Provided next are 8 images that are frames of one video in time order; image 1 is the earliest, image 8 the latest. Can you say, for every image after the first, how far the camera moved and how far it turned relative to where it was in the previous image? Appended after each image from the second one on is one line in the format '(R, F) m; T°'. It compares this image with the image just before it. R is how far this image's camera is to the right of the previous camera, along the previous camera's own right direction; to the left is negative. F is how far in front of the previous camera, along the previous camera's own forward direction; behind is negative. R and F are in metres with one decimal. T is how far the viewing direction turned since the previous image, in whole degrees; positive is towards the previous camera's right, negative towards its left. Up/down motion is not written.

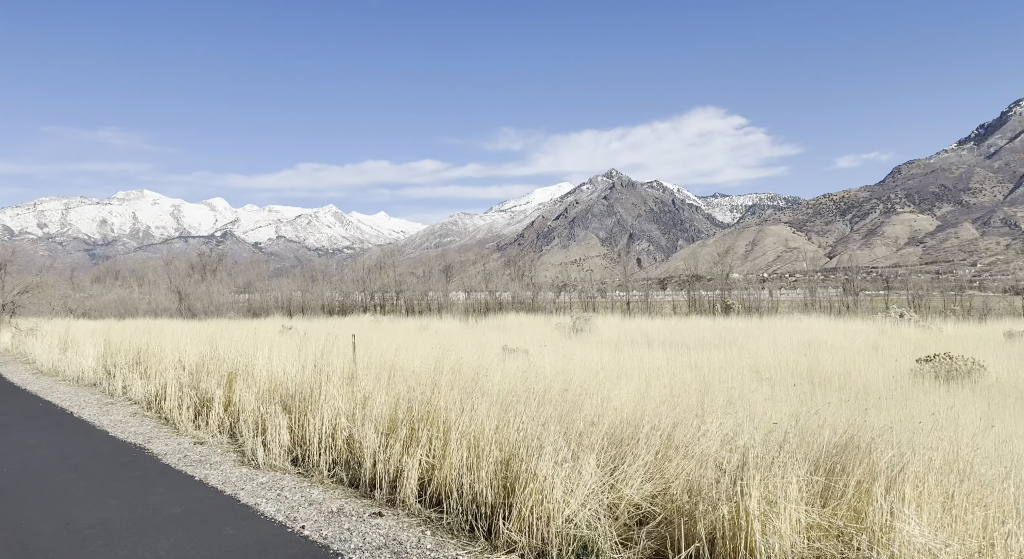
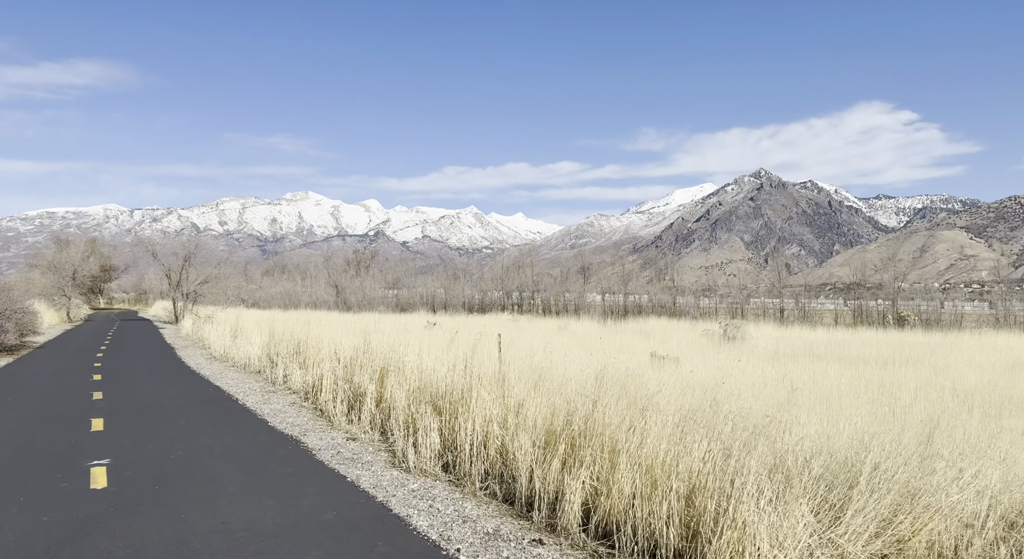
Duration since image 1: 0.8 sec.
(-0.3, +0.6) m; -11°
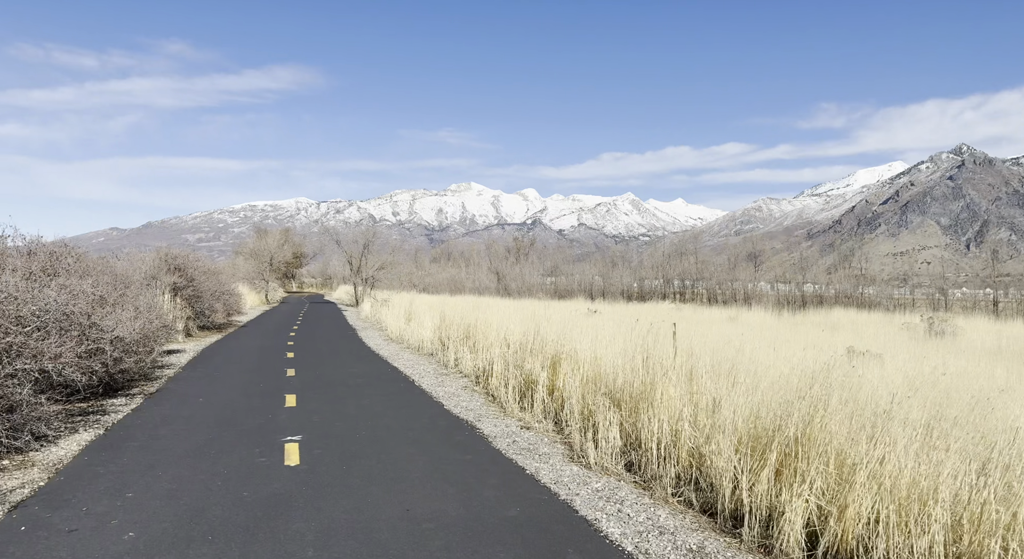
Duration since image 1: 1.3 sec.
(-0.3, +0.5) m; -13°
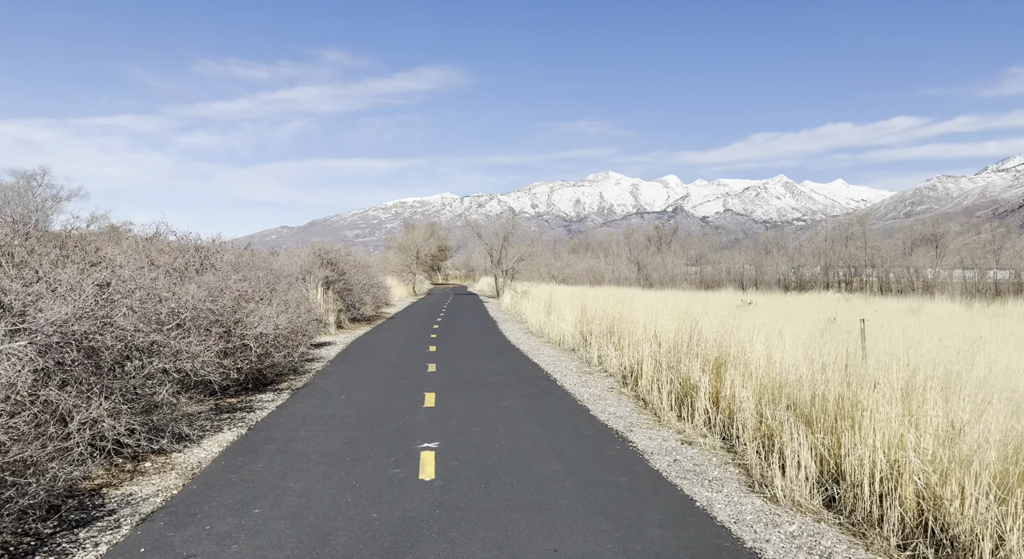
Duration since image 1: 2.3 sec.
(-0.2, +1.1) m; -11°
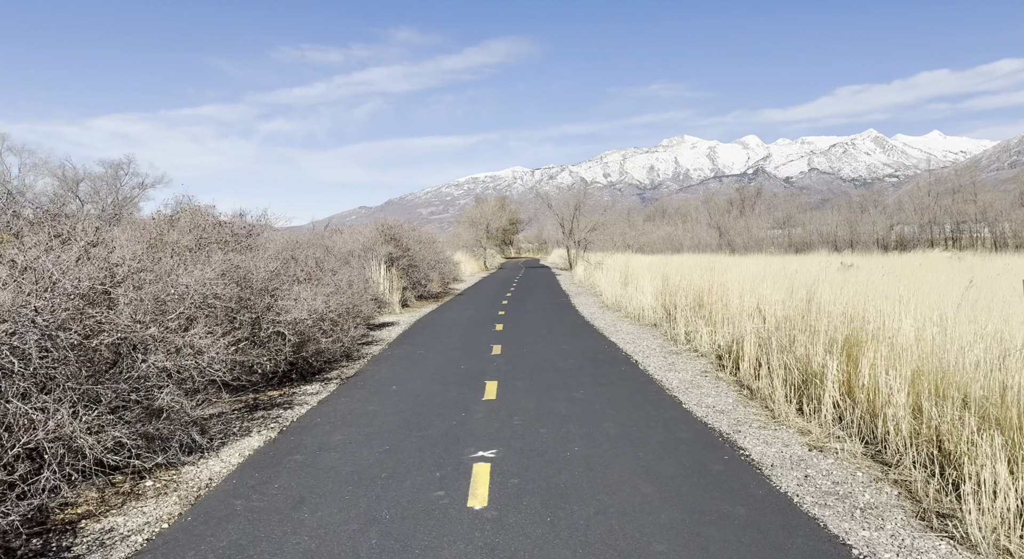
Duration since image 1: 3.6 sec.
(0.0, +1.7) m; -6°
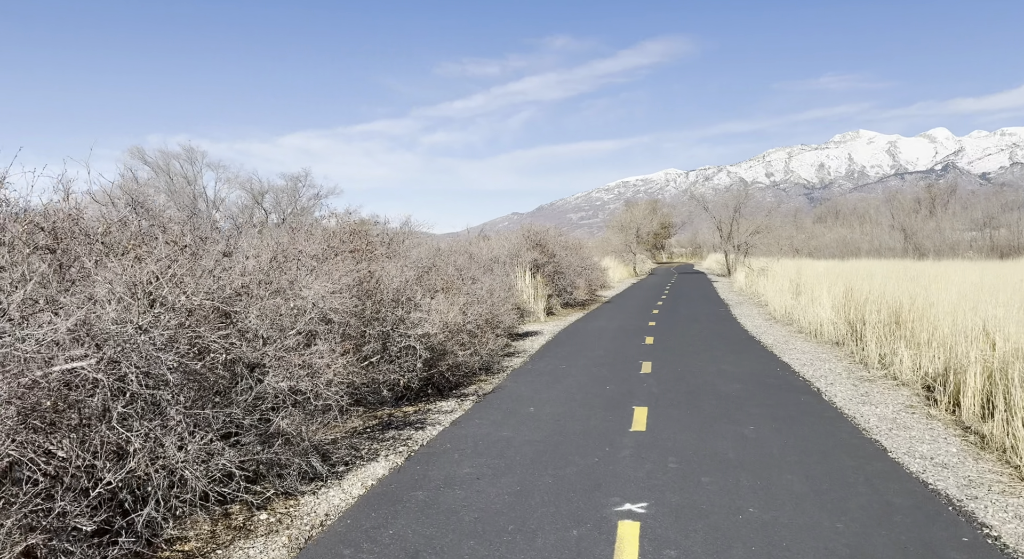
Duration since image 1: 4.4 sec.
(0.0, +1.1) m; -12°
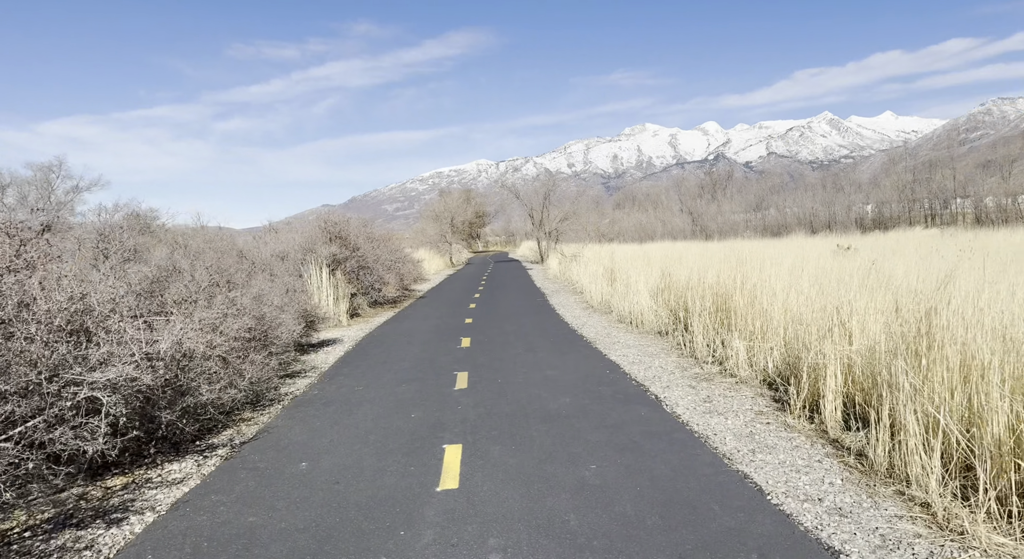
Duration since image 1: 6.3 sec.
(+0.5, +2.1) m; +14°
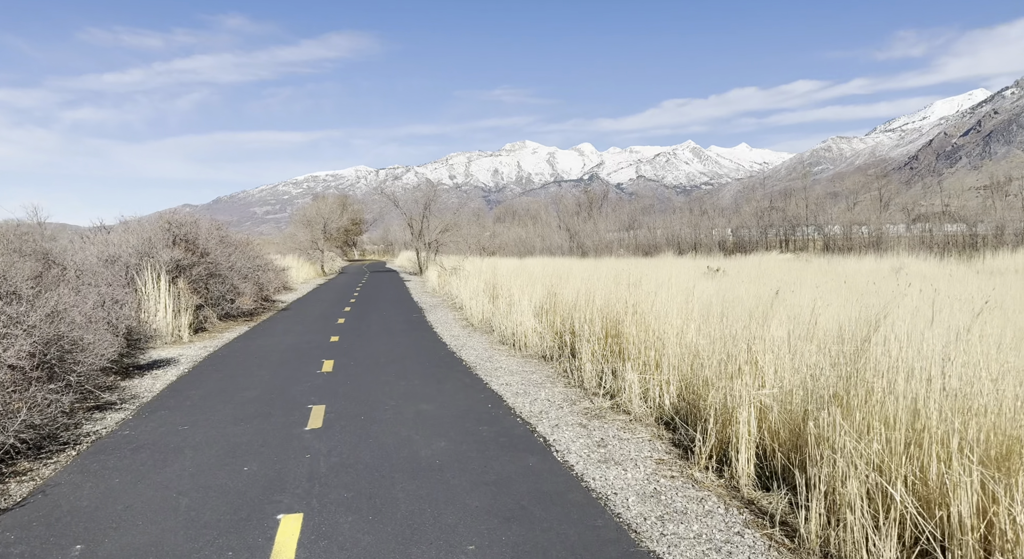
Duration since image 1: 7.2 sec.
(+0.1, +1.3) m; +10°
